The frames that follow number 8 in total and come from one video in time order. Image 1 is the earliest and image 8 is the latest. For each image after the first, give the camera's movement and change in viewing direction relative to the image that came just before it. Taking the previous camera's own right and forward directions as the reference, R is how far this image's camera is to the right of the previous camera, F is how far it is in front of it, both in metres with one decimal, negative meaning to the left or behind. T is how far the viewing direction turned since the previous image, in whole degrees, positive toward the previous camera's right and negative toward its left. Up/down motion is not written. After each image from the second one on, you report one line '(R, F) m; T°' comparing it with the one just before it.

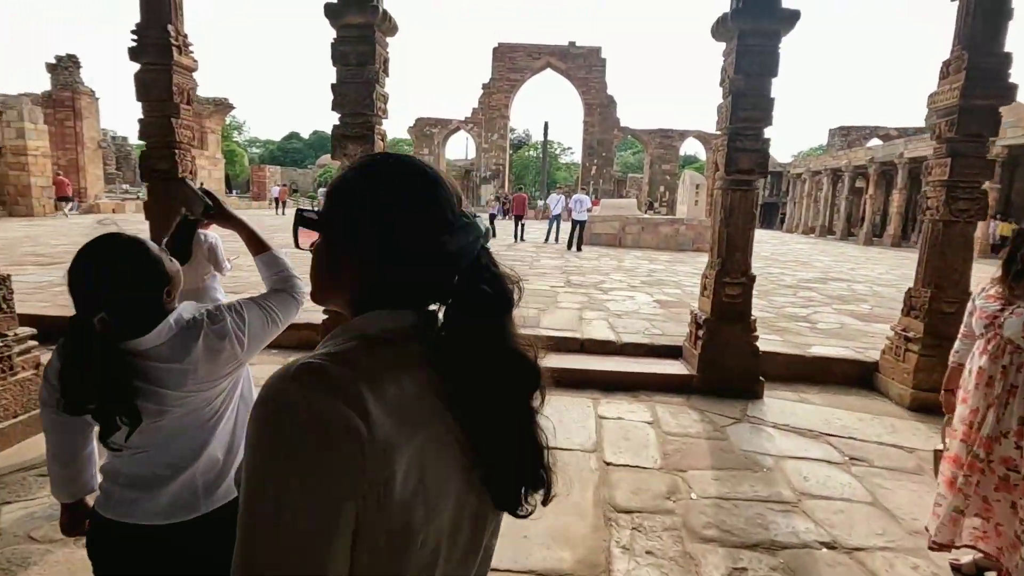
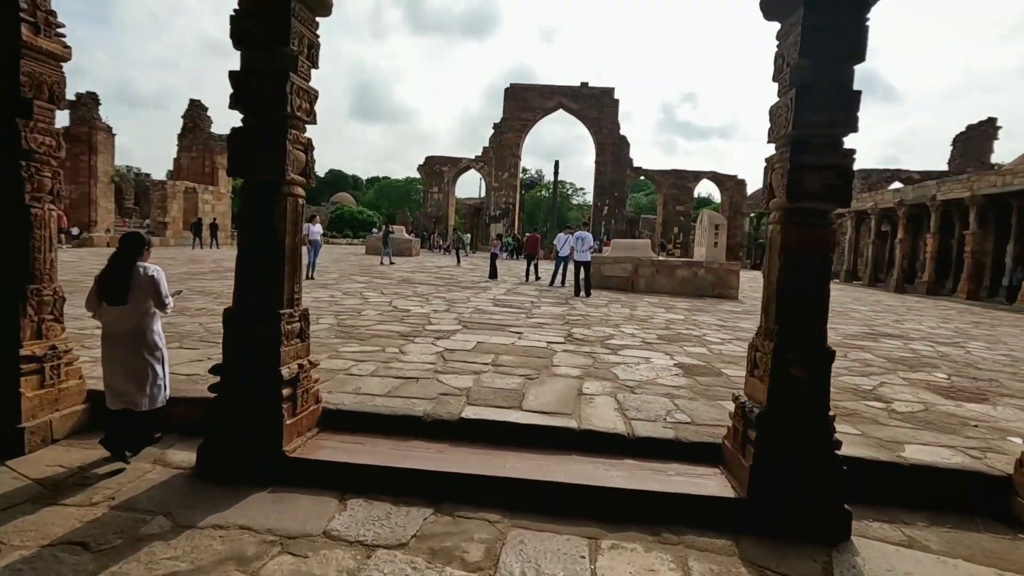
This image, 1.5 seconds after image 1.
(+0.2, +1.1) m; -1°
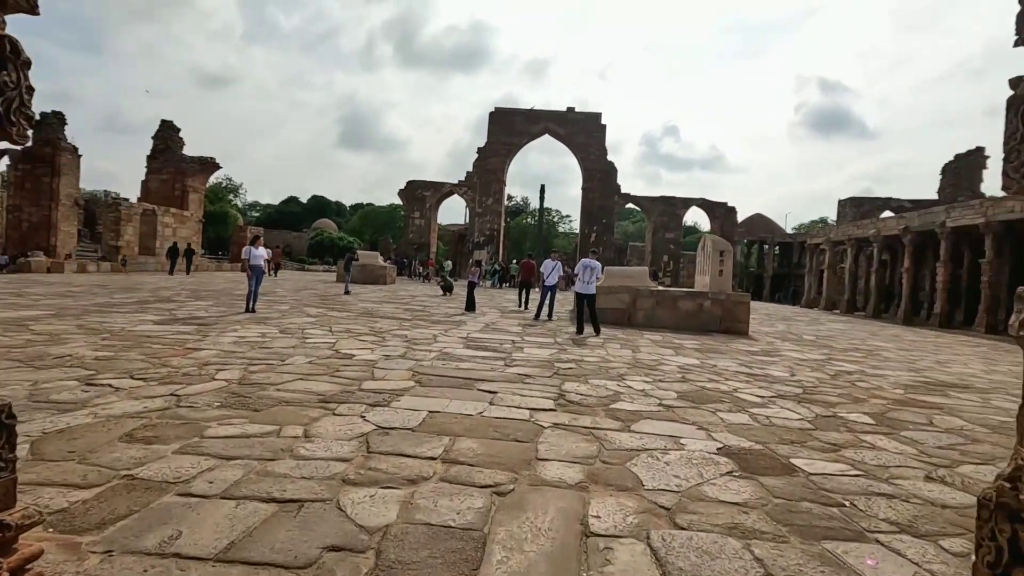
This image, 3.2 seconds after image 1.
(+0.1, +1.4) m; +1°
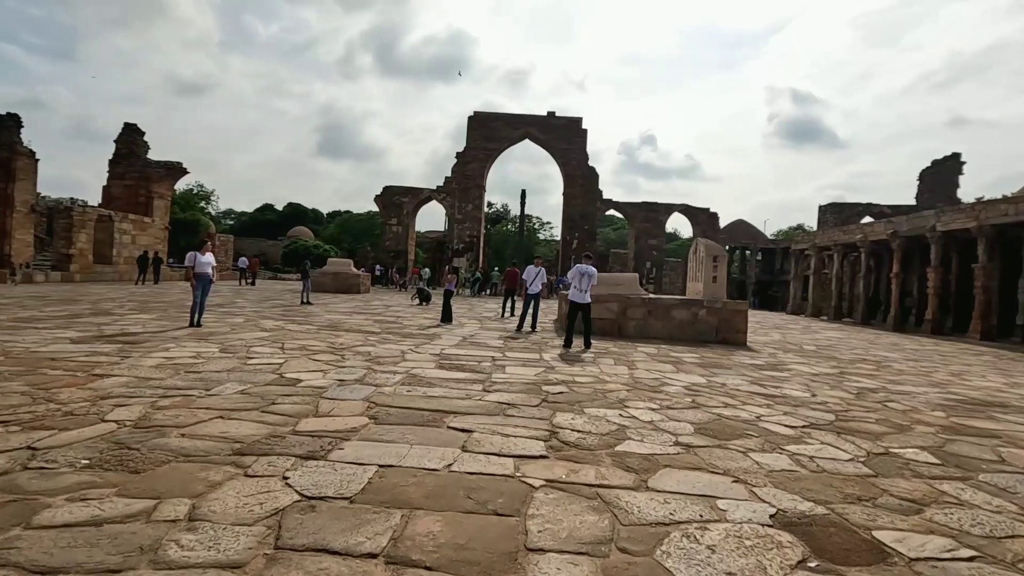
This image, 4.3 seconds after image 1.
(0.0, +0.8) m; +2°
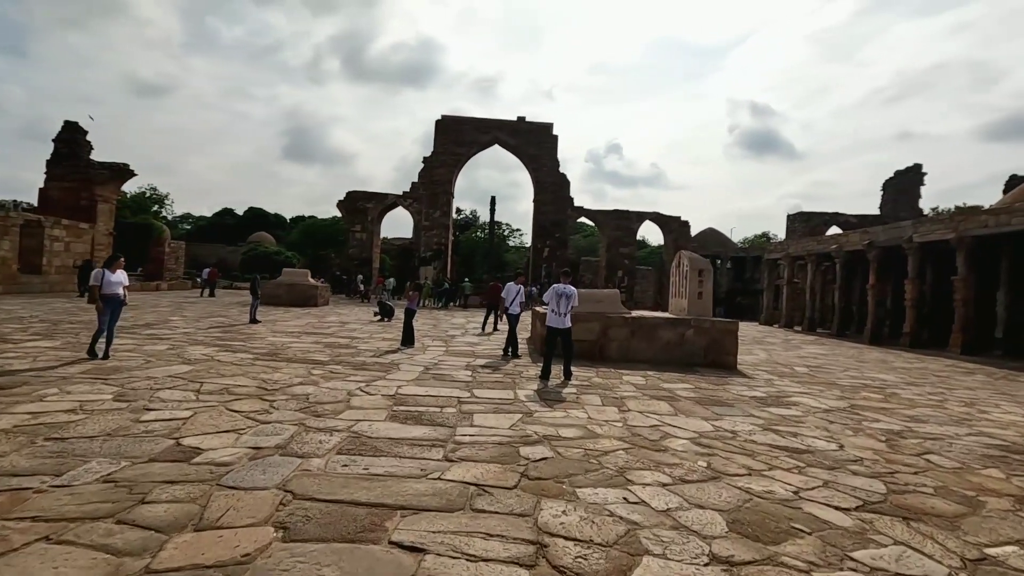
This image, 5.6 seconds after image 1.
(0.0, +0.9) m; +3°
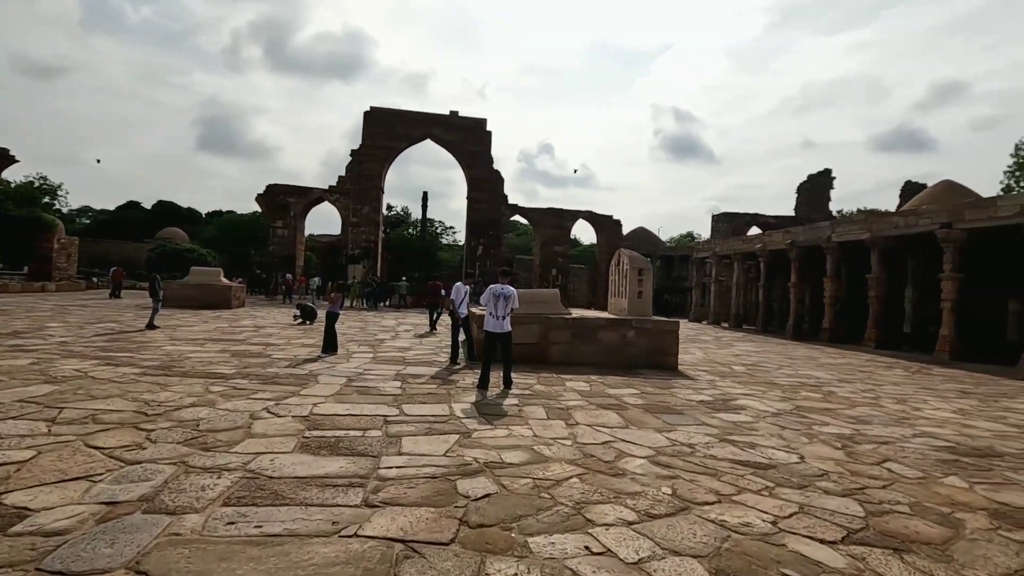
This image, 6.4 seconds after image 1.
(0.0, +0.6) m; +7°
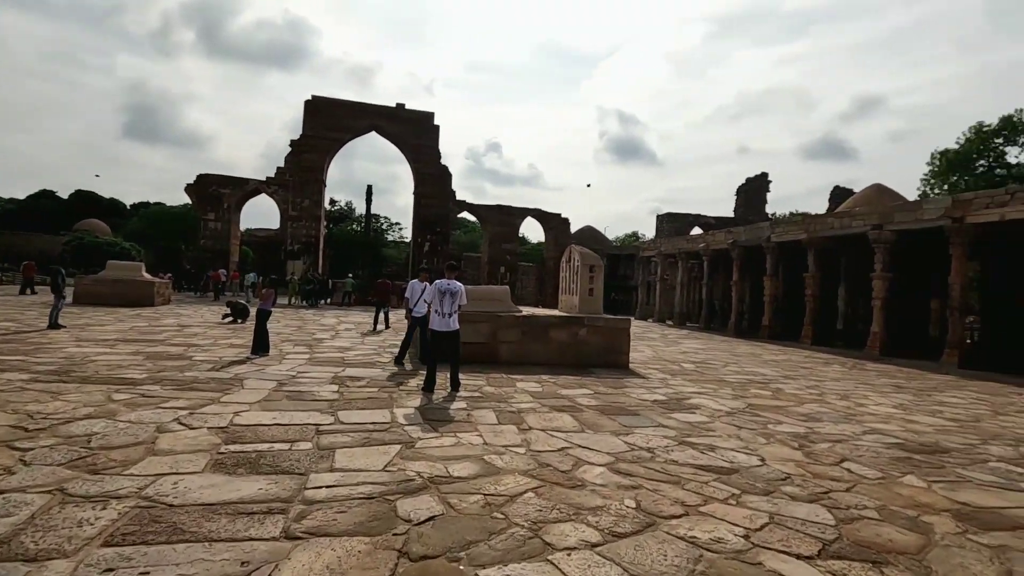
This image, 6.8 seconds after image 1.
(0.0, +0.3) m; +6°
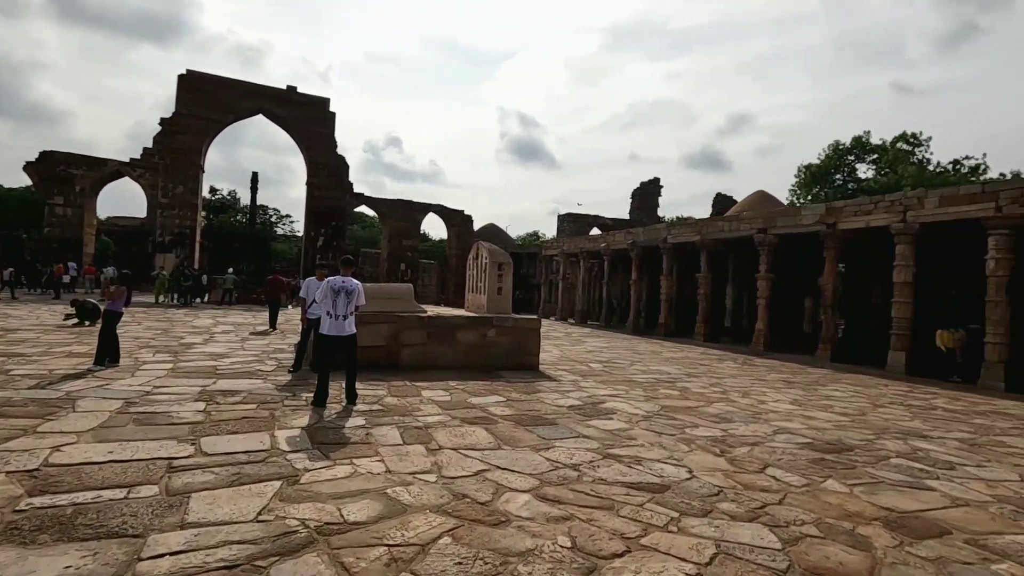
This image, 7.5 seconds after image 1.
(-0.1, +0.5) m; +11°
